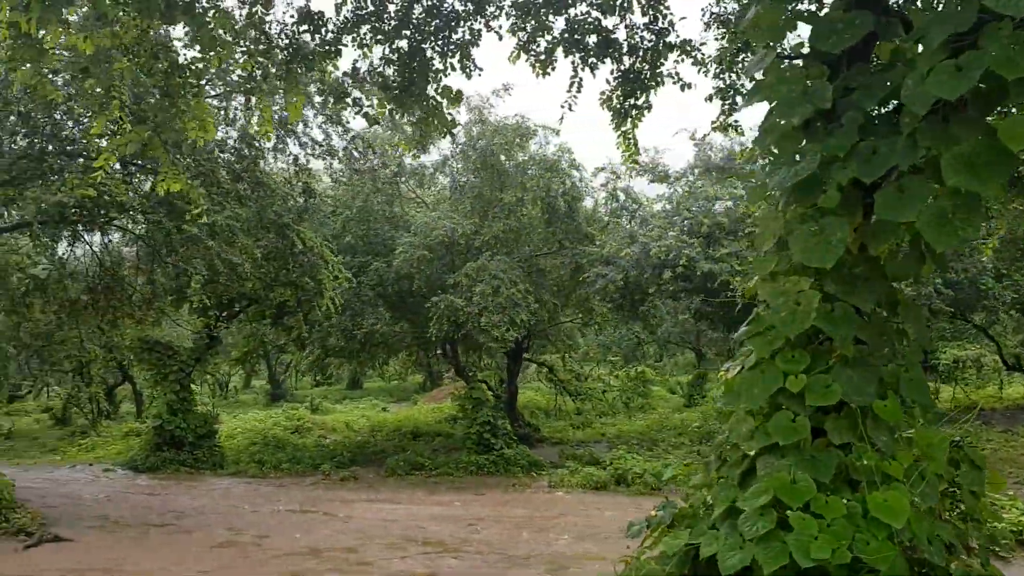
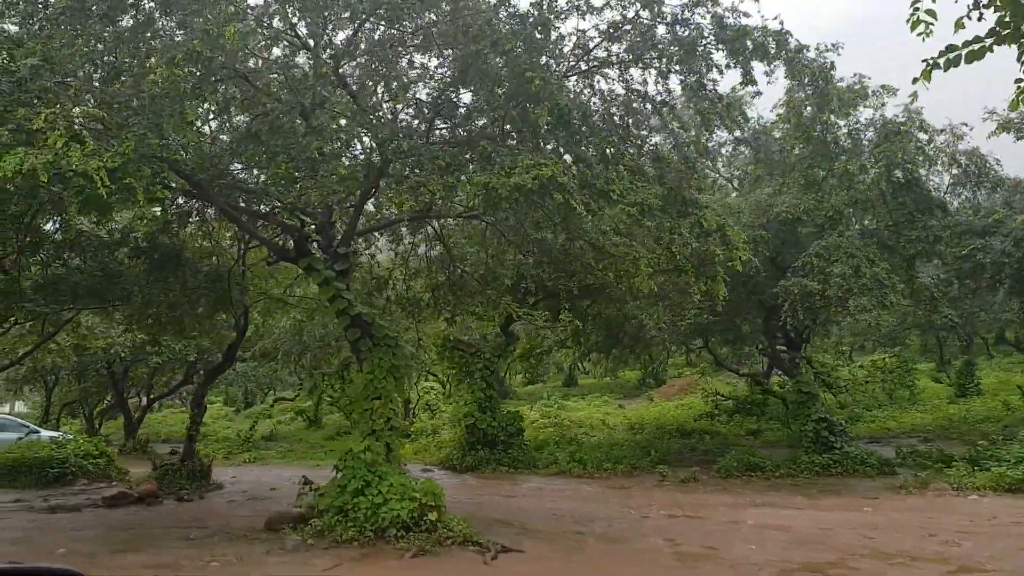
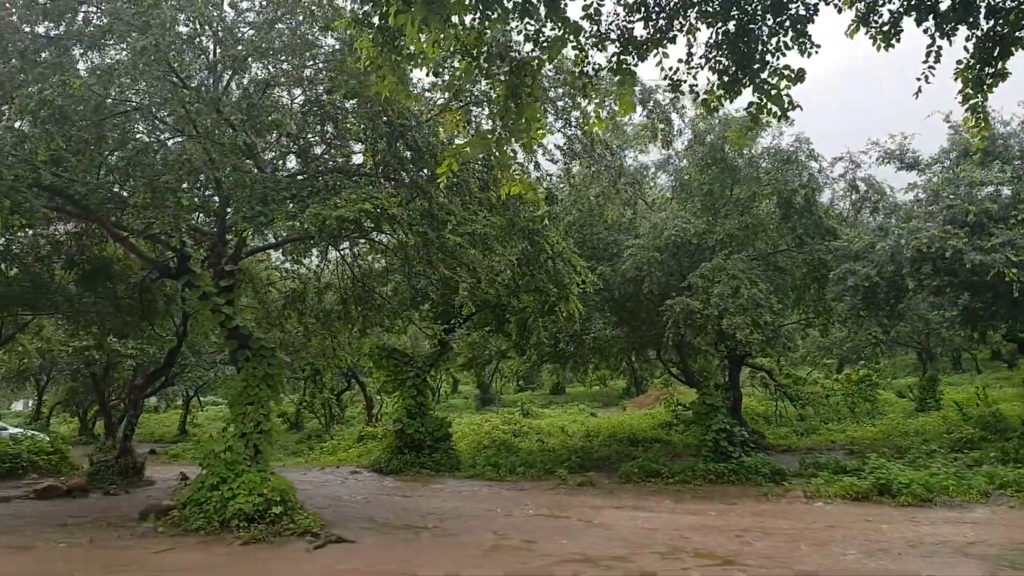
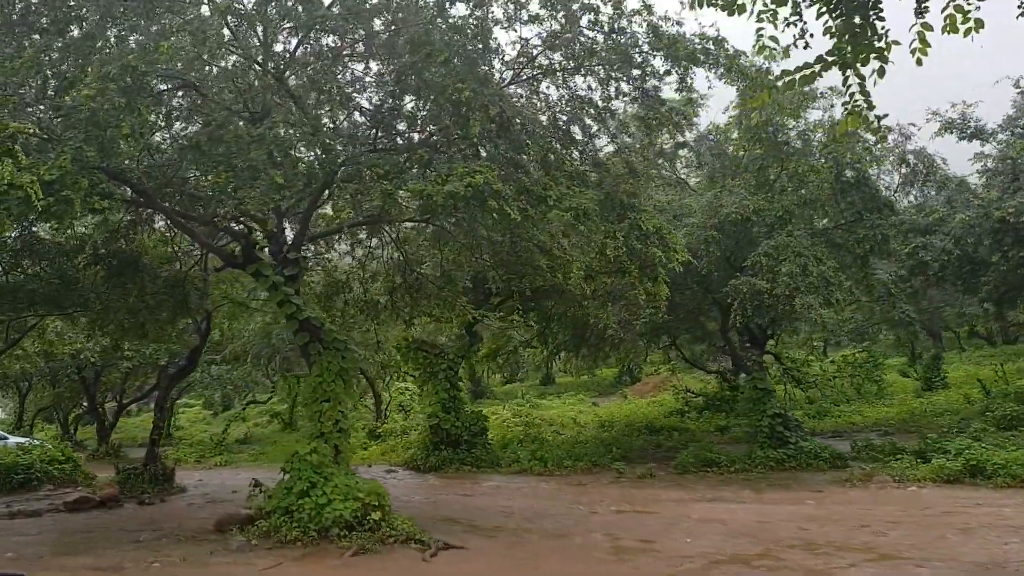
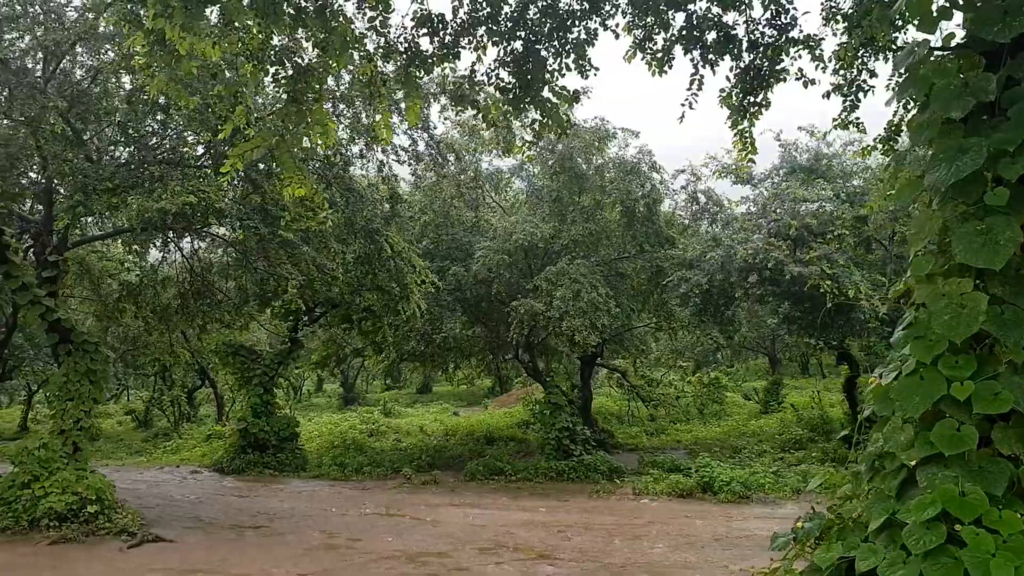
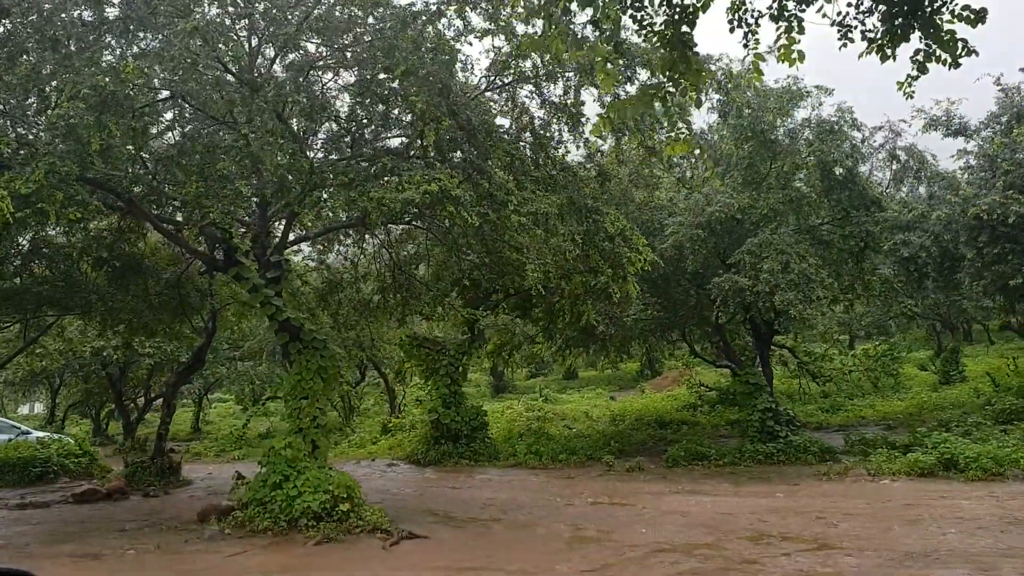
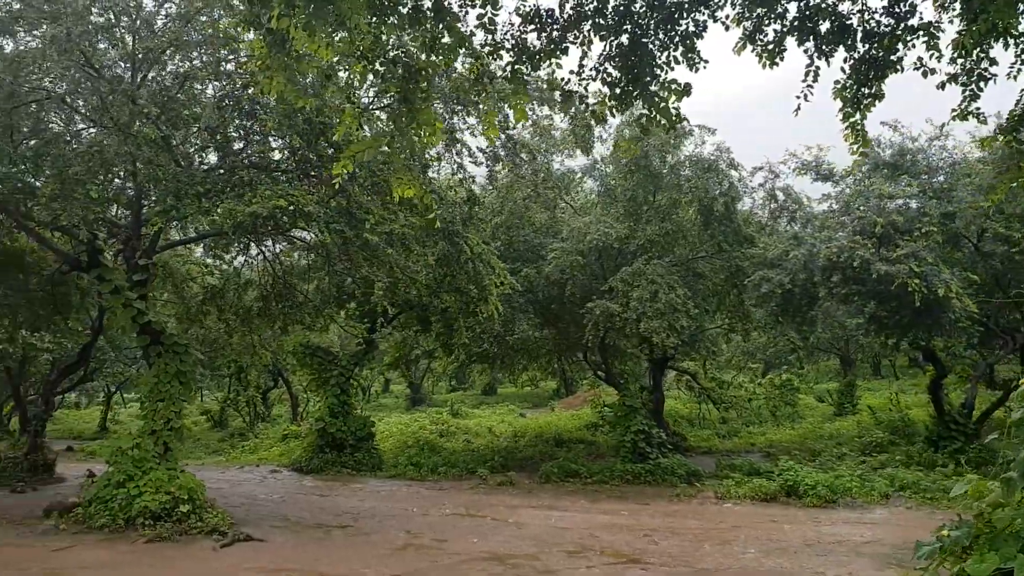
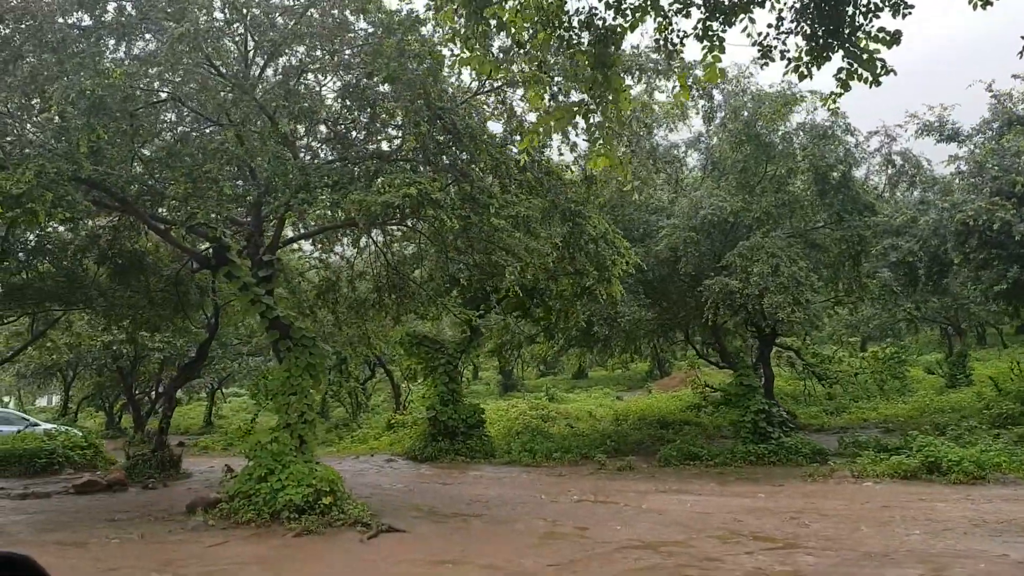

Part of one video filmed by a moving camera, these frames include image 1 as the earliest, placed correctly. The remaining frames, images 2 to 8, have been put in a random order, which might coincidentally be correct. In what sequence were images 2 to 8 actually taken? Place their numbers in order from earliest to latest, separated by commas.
5, 7, 3, 8, 6, 4, 2
